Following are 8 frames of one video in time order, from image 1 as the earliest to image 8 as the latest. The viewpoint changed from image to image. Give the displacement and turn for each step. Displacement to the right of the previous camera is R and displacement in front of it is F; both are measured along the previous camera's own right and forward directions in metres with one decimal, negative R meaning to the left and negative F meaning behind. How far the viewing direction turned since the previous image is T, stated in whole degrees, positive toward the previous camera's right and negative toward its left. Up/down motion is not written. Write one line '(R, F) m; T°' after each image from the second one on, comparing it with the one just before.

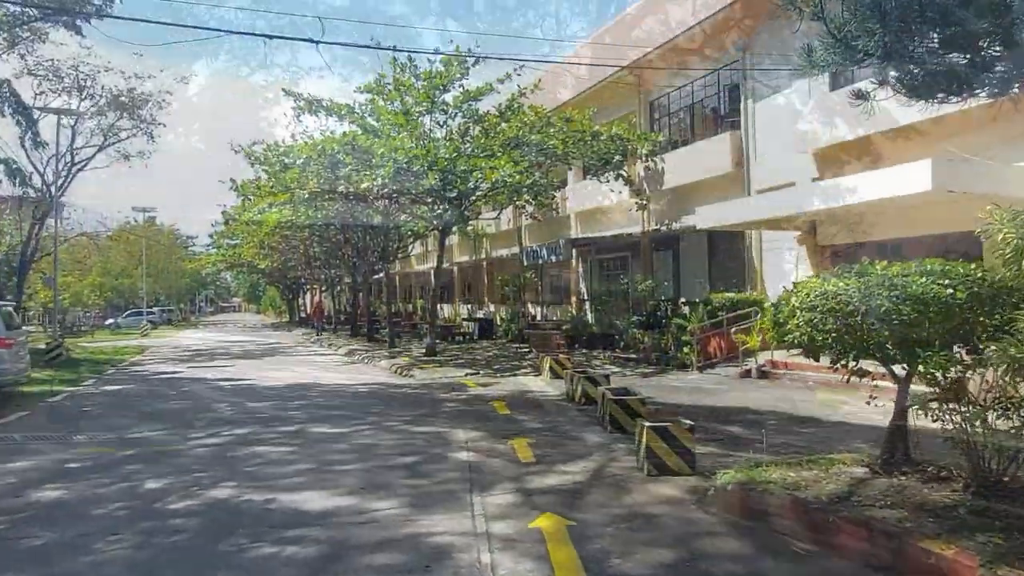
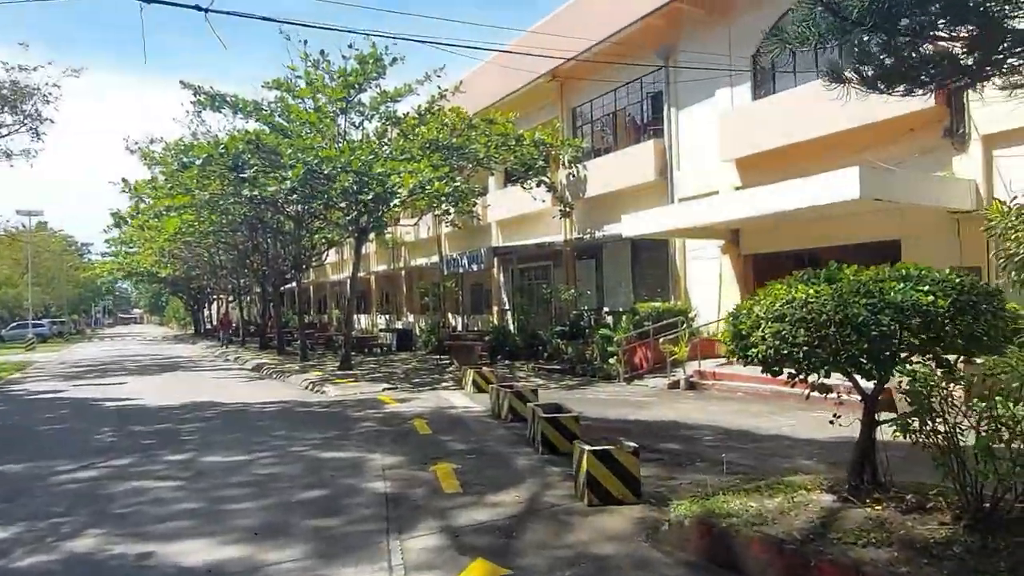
(0.0, +0.7) m; +7°
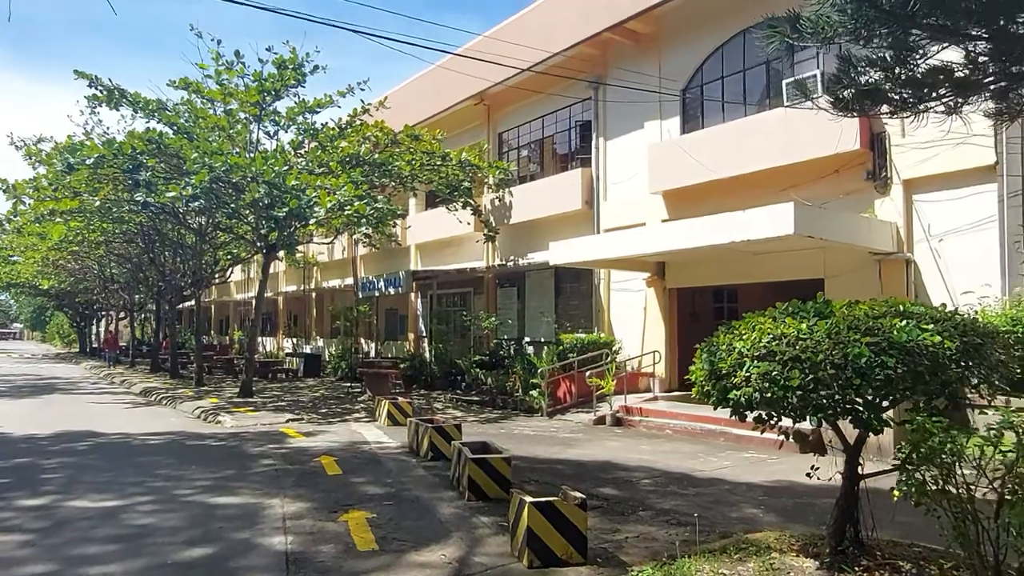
(-0.2, +0.7) m; +7°
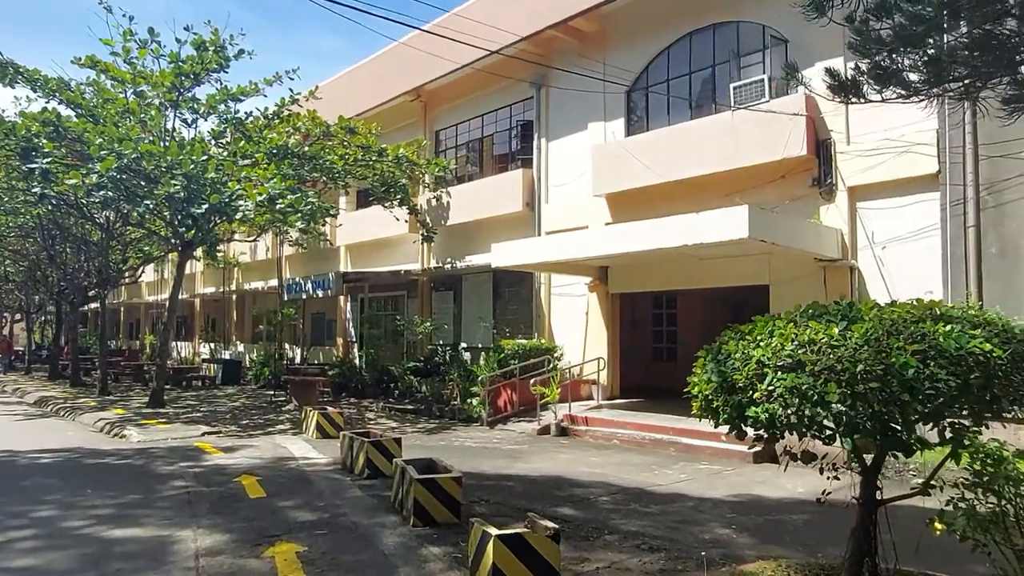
(-0.2, +0.7) m; +6°
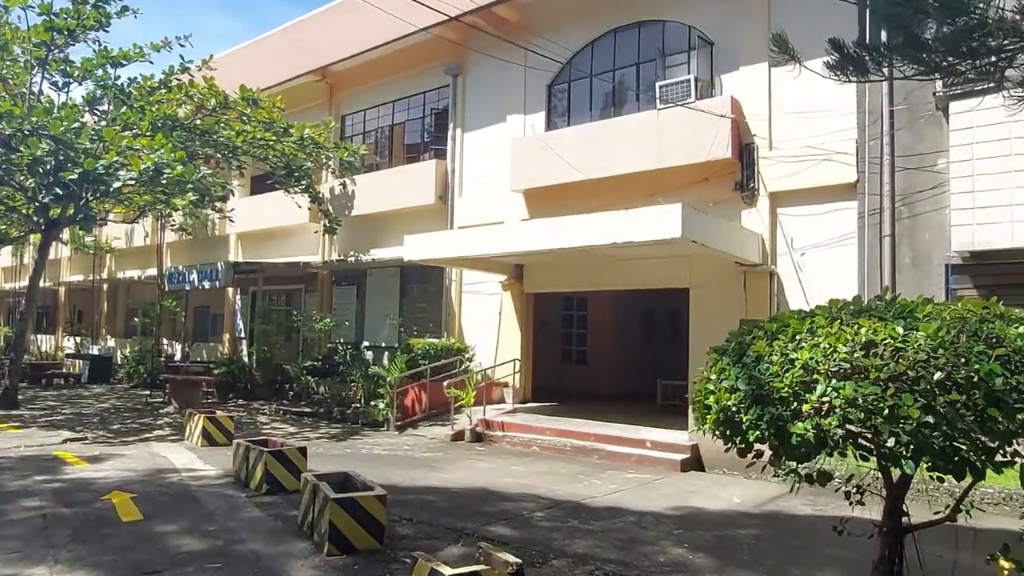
(-0.3, +0.8) m; +9°
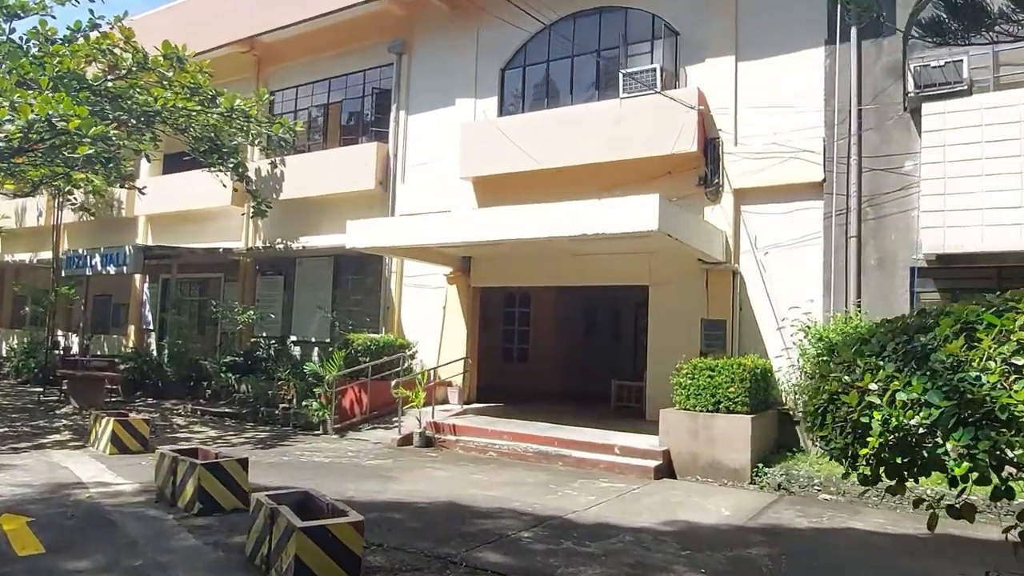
(-0.6, +0.8) m; +7°
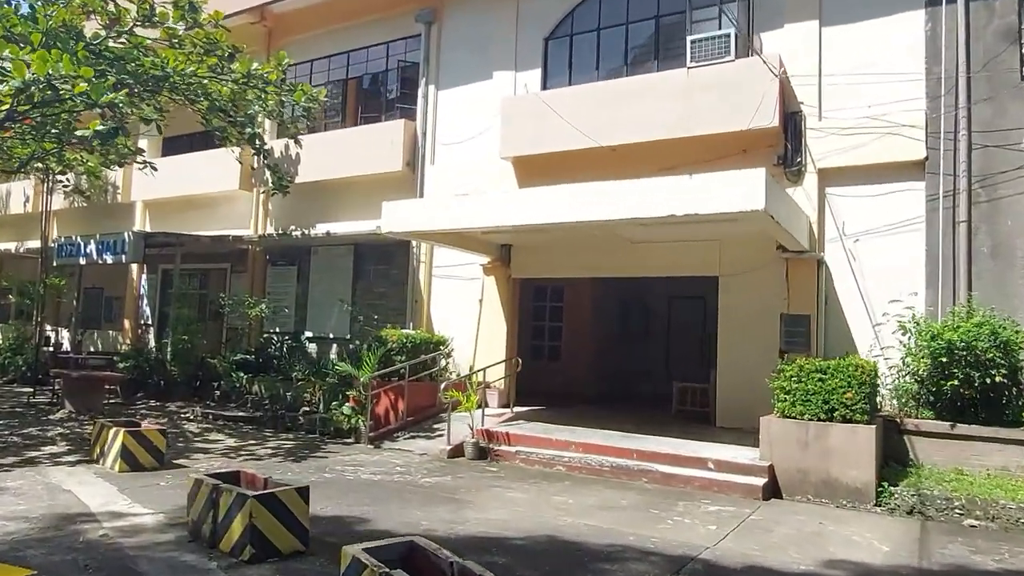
(-1.0, +1.3) m; +1°
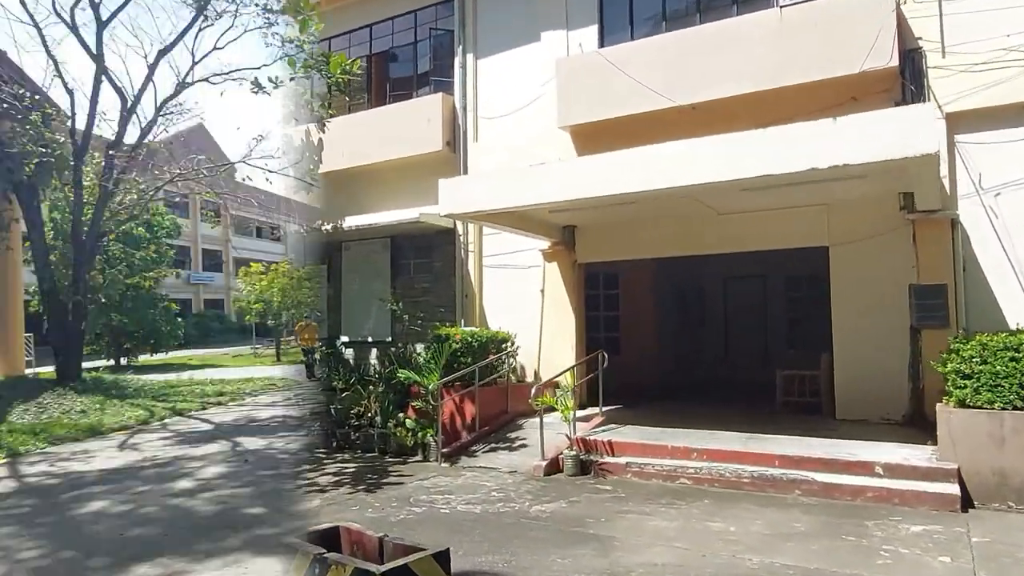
(-1.0, +1.4) m; 0°
